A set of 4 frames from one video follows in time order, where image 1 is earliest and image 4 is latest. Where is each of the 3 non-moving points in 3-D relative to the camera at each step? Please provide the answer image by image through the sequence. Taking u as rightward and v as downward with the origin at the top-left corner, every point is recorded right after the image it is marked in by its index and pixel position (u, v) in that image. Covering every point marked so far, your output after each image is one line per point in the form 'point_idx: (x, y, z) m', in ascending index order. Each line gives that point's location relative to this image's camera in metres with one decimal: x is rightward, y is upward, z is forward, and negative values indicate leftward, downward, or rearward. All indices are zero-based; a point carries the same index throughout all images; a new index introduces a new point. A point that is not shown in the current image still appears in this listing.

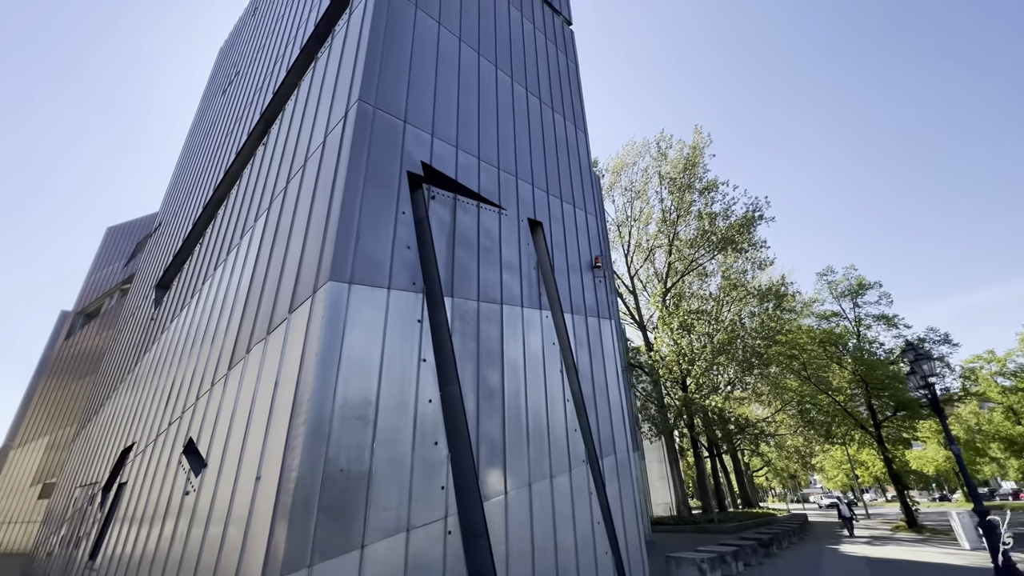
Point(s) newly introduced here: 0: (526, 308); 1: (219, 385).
0: (+0.3, -0.4, +8.8) m
1: (-4.7, -1.5, +7.1) m
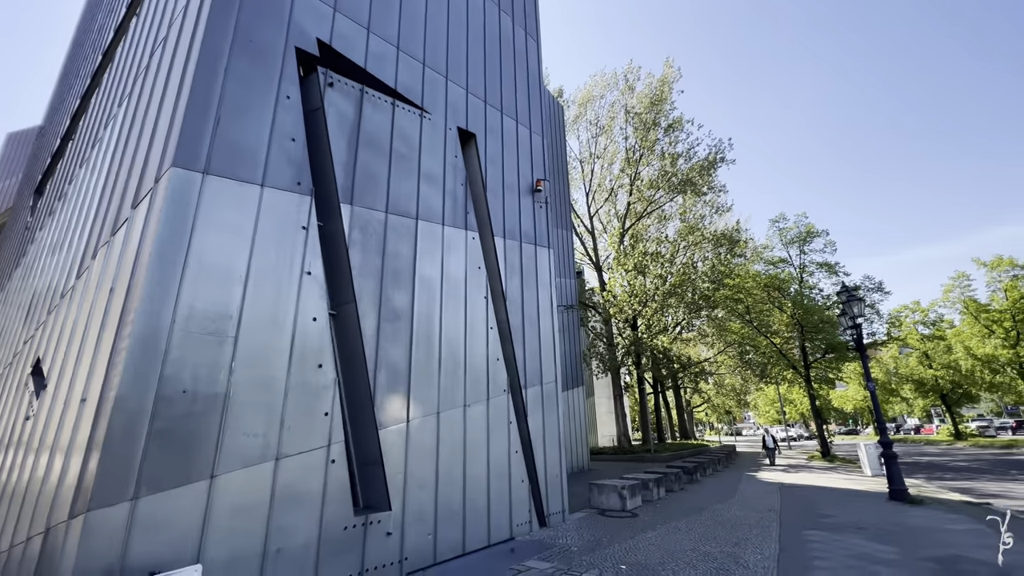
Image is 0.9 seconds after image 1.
0: (-1.1, +1.1, +7.9) m
1: (-6.0, -0.1, +6.0) m
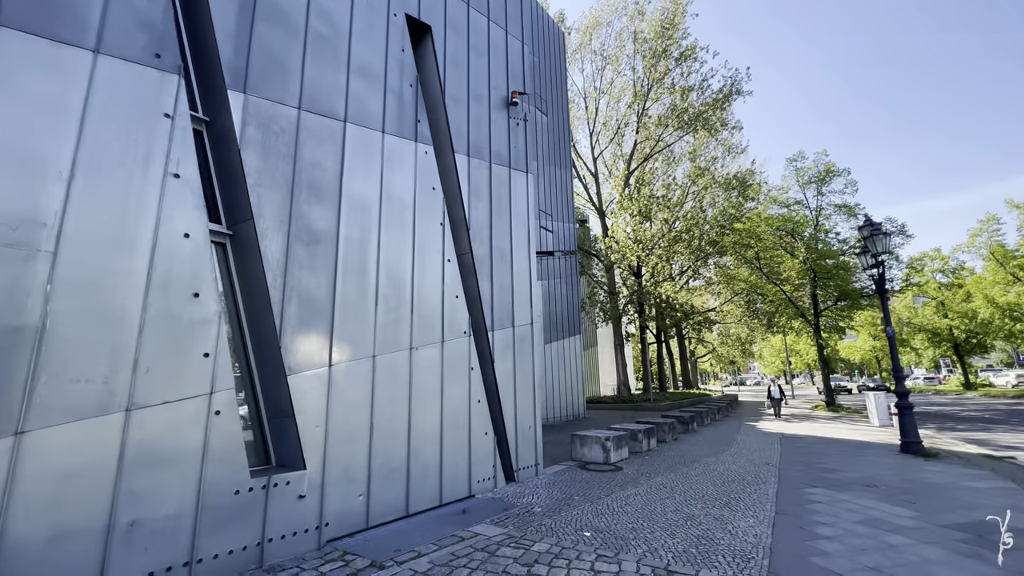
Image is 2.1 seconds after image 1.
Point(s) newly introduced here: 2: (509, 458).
0: (-1.8, +2.2, +6.5) m
1: (-6.6, +0.8, +4.8) m
2: (0.0, -2.9, +7.6) m
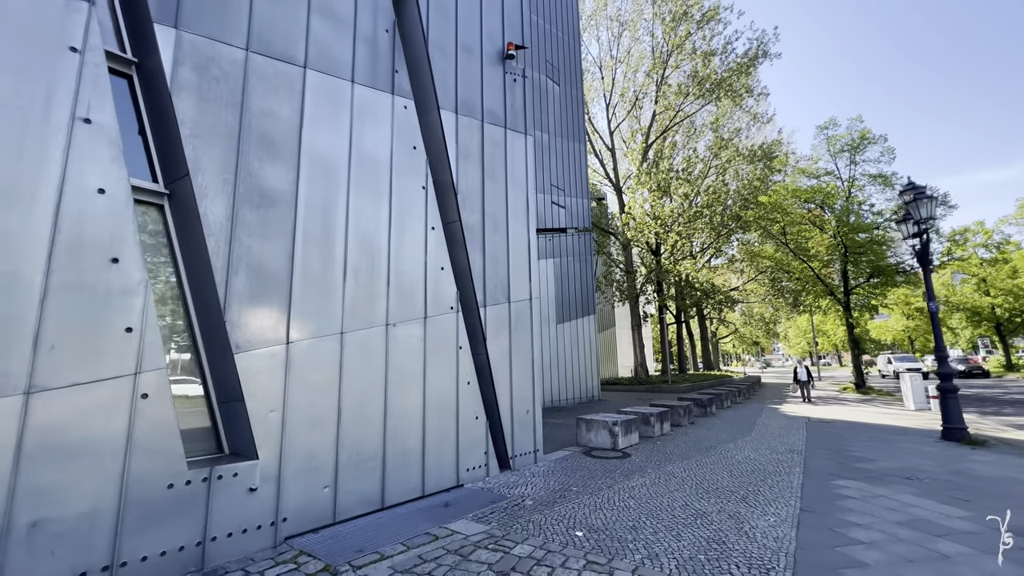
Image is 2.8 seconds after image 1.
0: (-1.9, +2.6, +5.8) m
1: (-6.9, +1.1, +4.4) m
2: (-0.1, -2.4, +7.0) m
